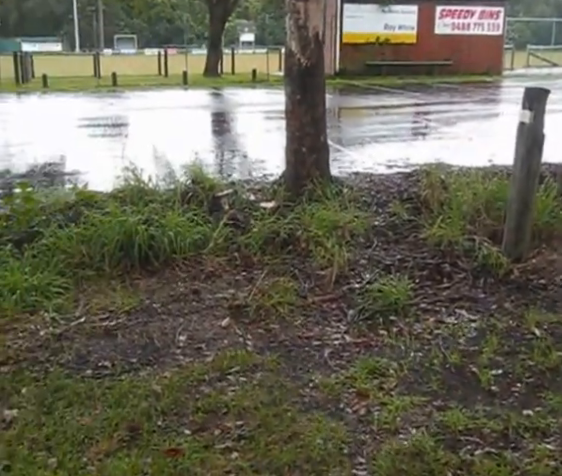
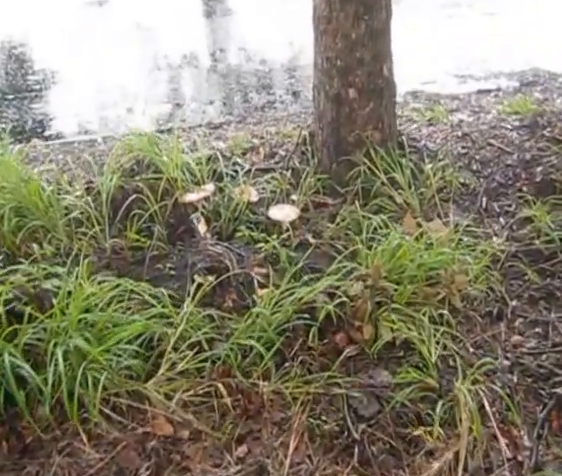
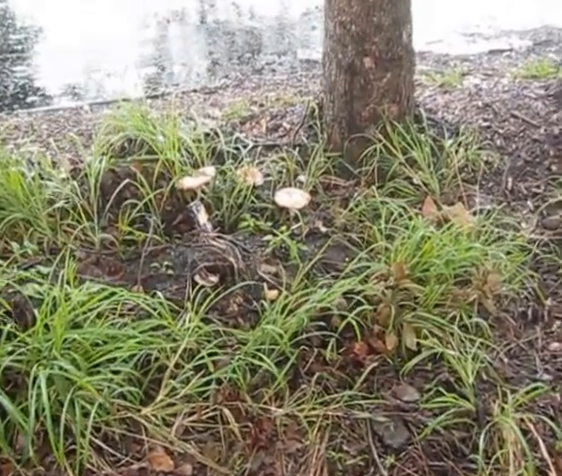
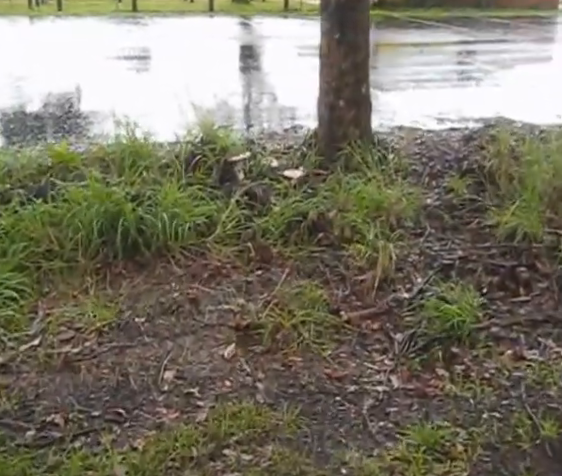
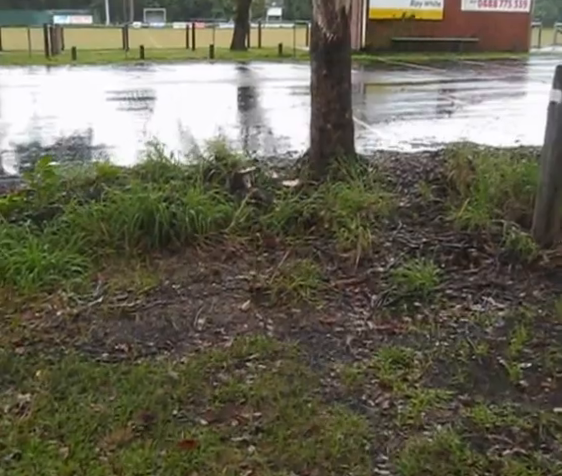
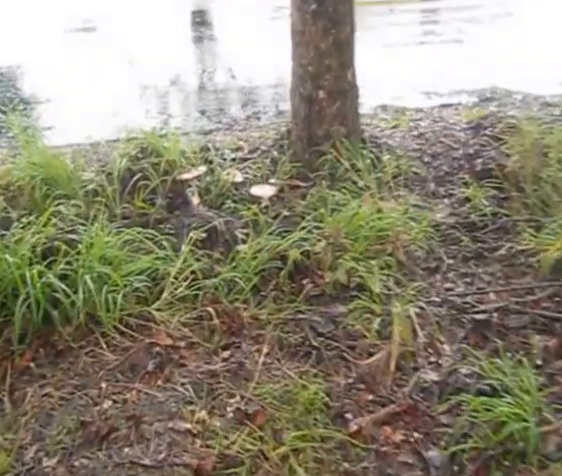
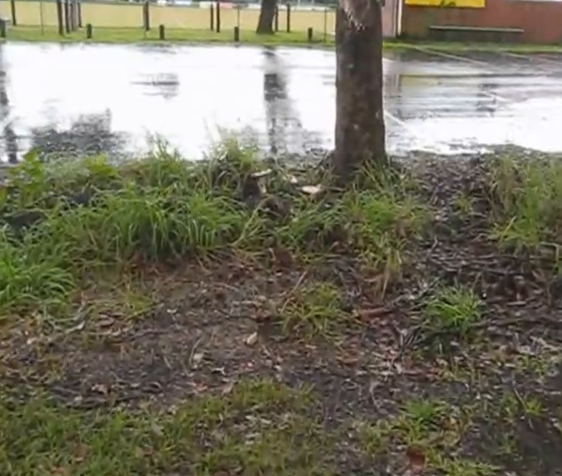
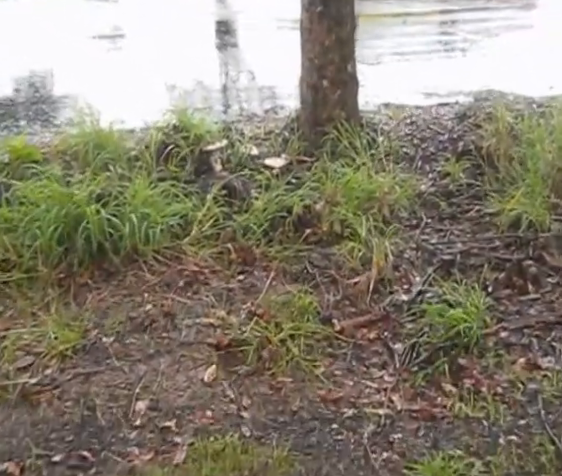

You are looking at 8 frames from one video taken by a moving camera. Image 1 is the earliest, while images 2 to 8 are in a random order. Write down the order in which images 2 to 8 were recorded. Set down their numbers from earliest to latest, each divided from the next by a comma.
5, 7, 4, 8, 6, 2, 3
